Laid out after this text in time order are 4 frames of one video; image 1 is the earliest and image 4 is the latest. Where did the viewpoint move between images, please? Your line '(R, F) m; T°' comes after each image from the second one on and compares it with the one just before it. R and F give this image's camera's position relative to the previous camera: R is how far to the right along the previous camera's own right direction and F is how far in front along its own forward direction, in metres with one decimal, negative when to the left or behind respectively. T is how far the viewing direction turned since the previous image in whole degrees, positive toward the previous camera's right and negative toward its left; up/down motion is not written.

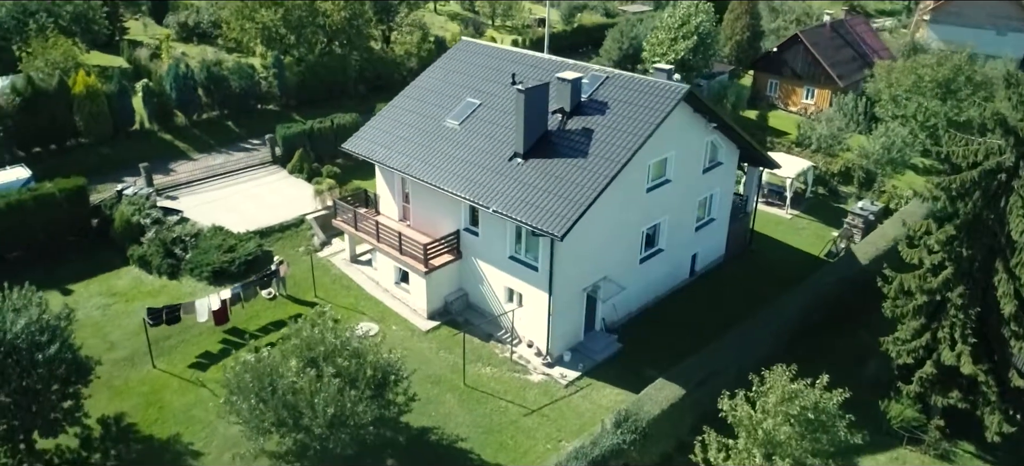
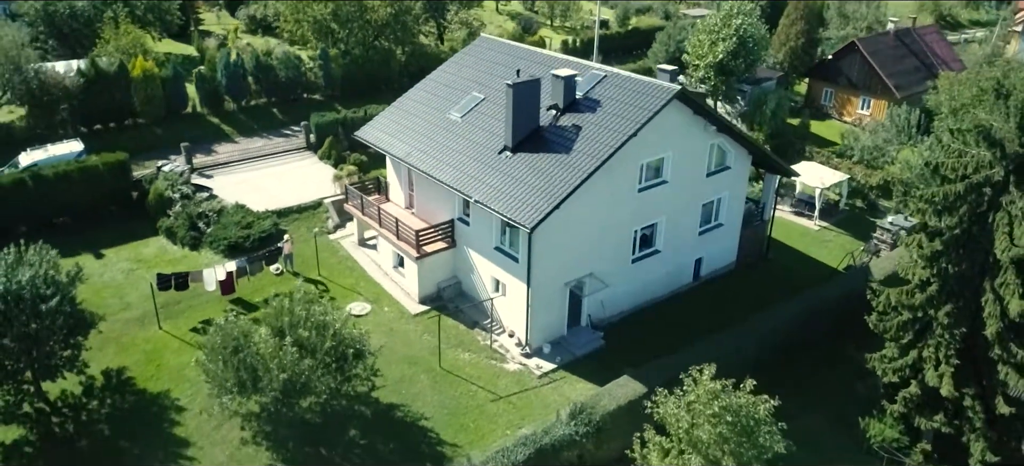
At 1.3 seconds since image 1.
(+3.2, -0.4) m; -7°
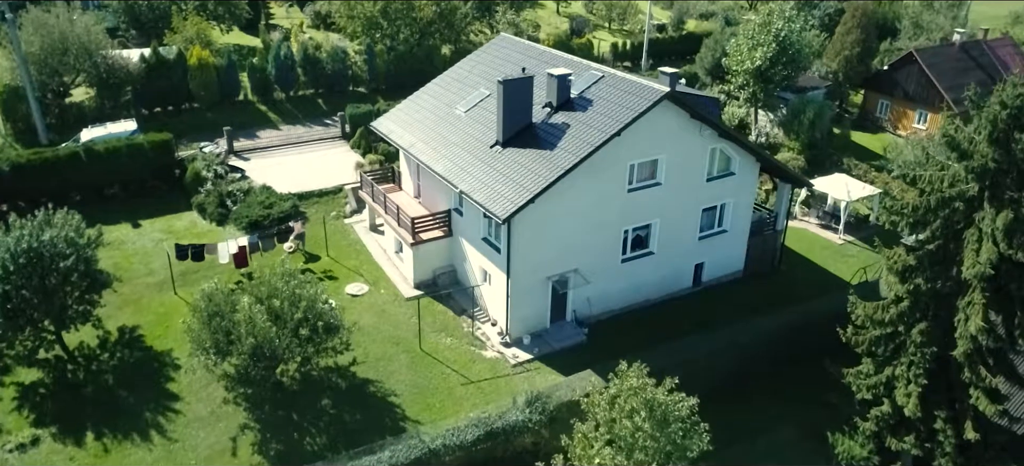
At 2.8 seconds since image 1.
(+3.3, -0.5) m; -7°
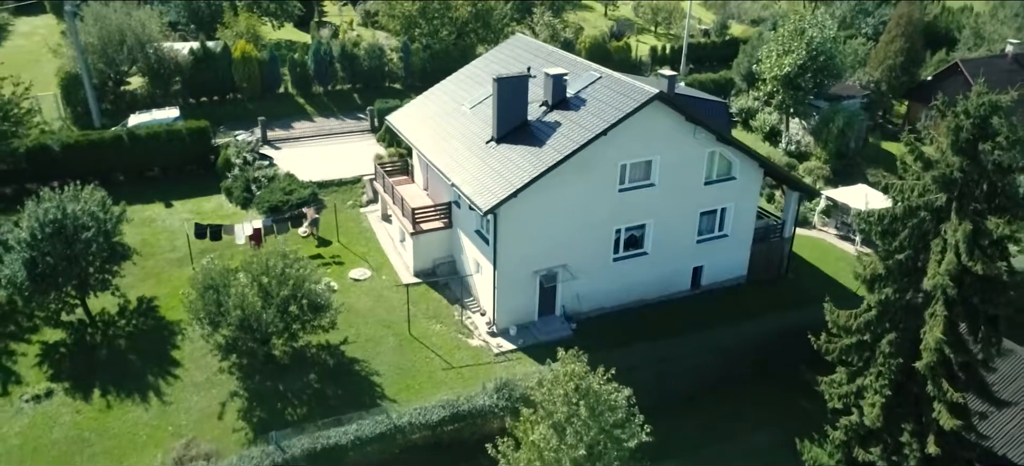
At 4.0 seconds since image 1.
(+2.6, -0.6) m; -6°
